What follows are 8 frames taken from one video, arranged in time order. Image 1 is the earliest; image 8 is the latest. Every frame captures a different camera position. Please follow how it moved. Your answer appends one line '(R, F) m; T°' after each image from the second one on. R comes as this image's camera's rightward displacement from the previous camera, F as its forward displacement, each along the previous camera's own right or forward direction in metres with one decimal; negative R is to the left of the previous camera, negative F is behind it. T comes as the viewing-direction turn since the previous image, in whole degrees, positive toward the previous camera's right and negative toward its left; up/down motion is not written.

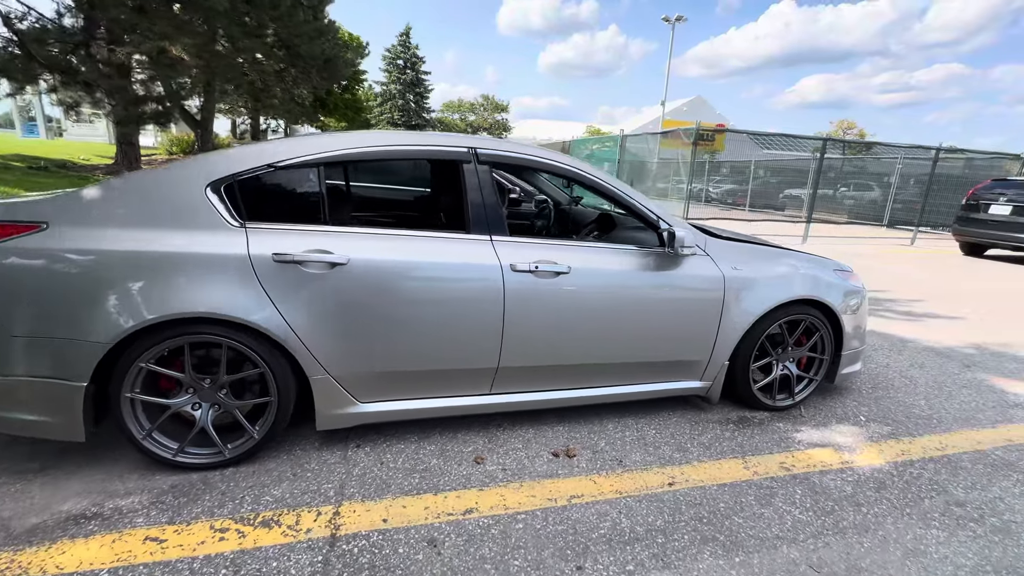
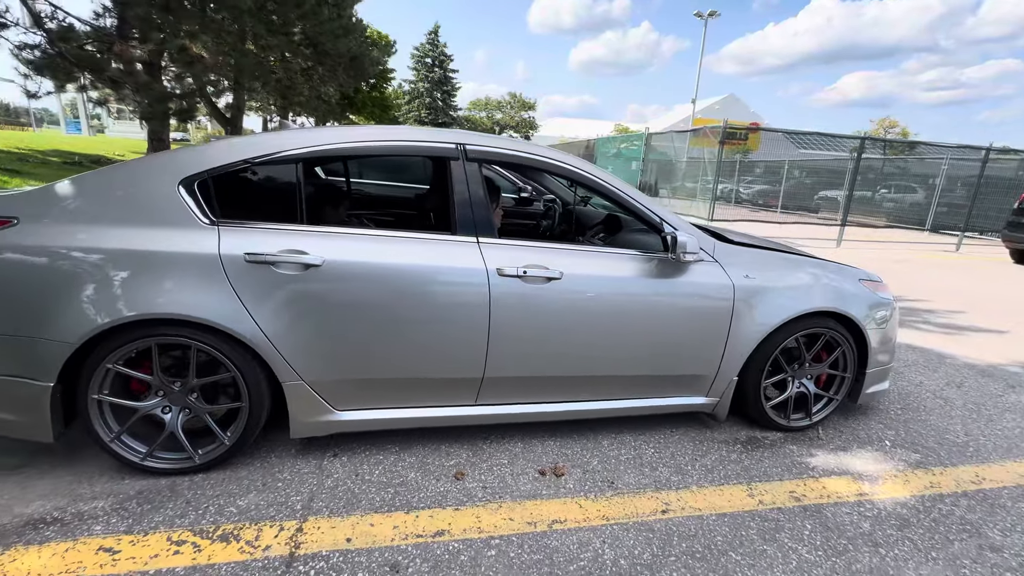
(+0.2, +0.2) m; -3°
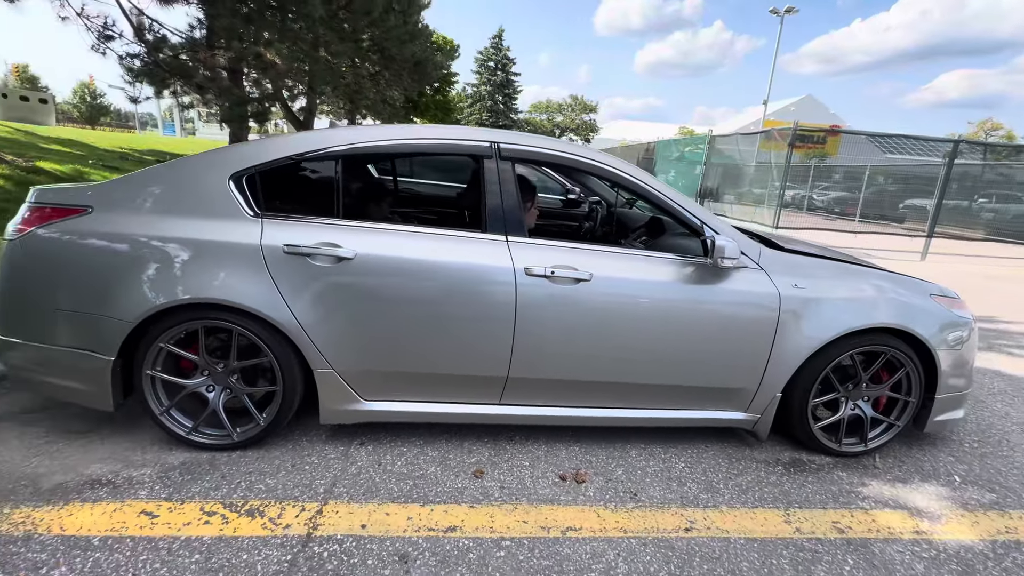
(+0.1, 0.0) m; -7°
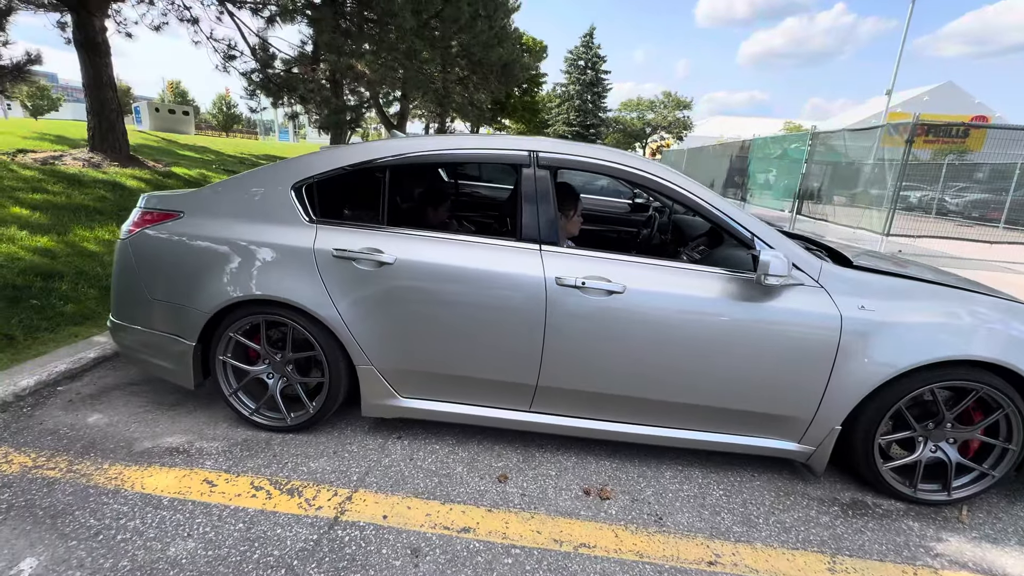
(+0.3, 0.0) m; -10°
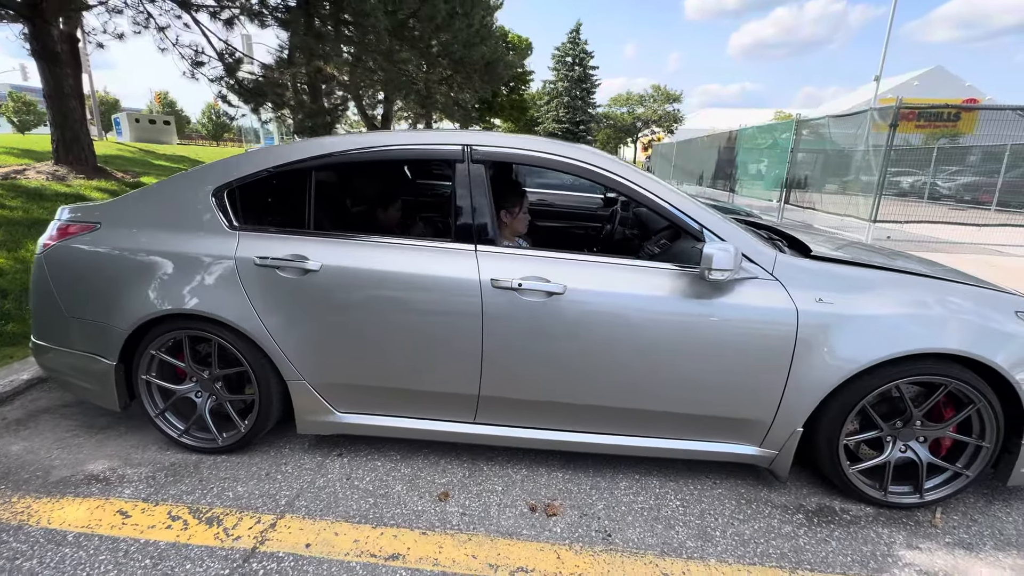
(+0.3, +0.2) m; 0°
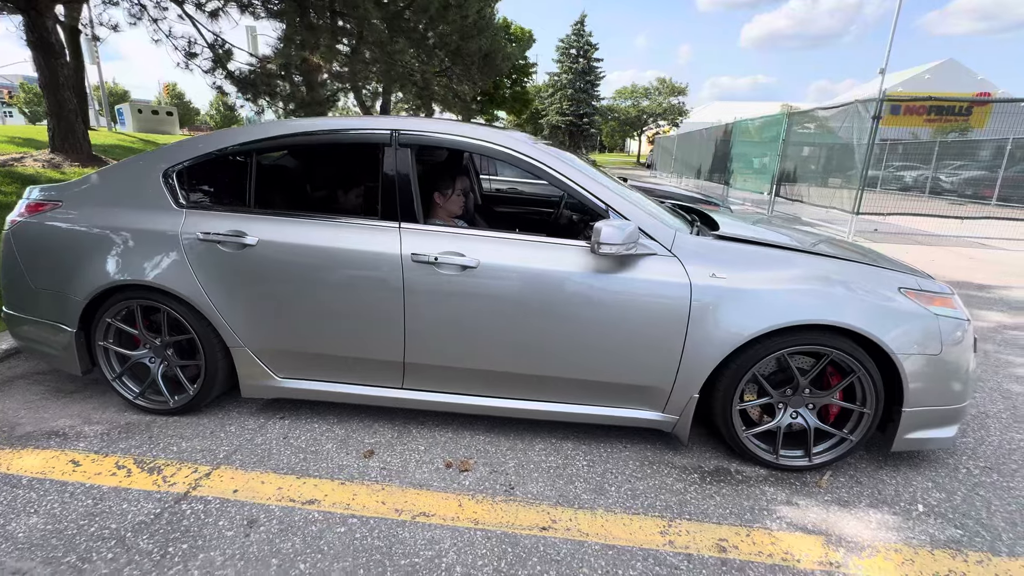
(+0.4, -0.2) m; -1°
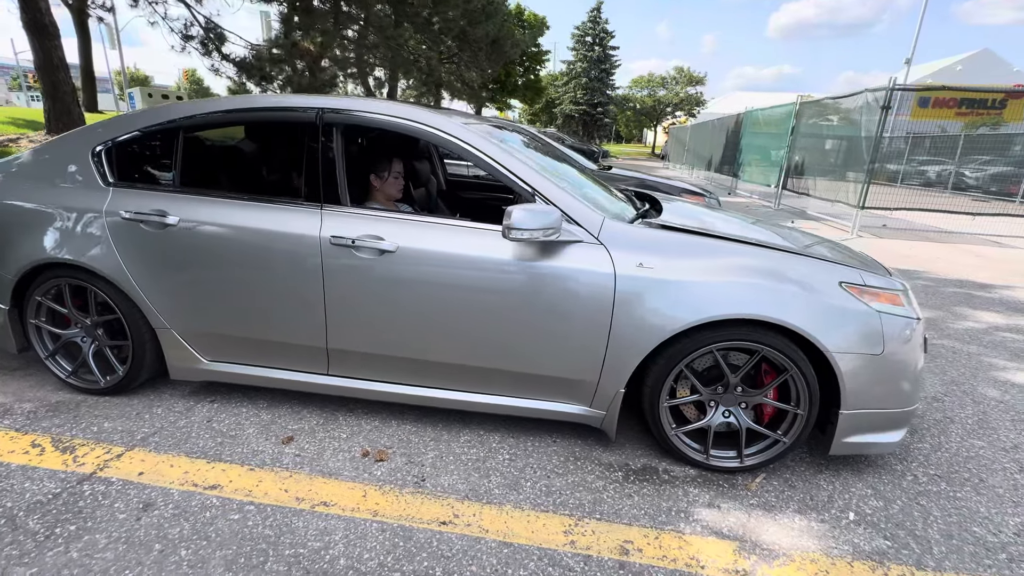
(+0.5, +0.1) m; -2°
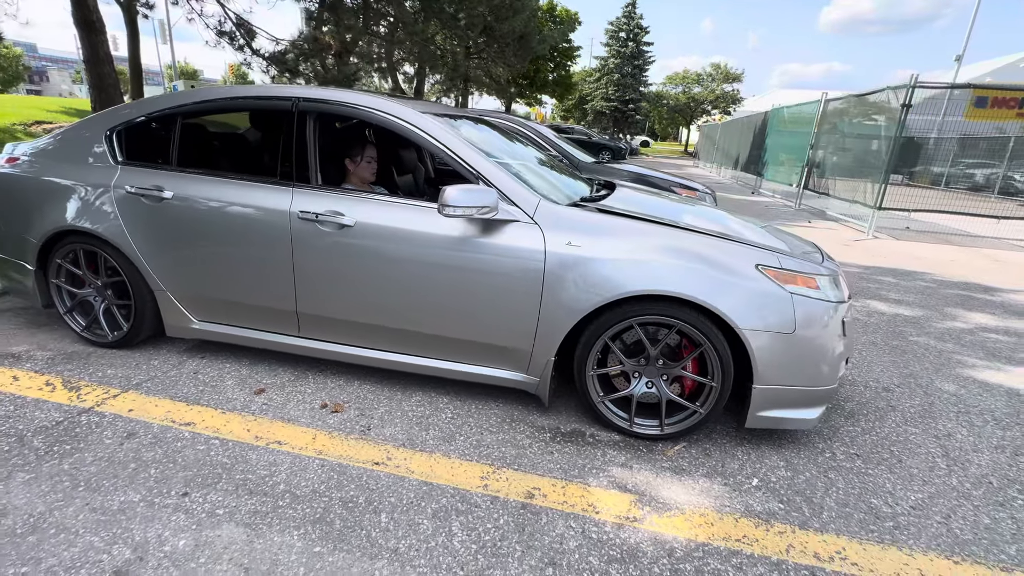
(+0.5, -0.2) m; -4°
